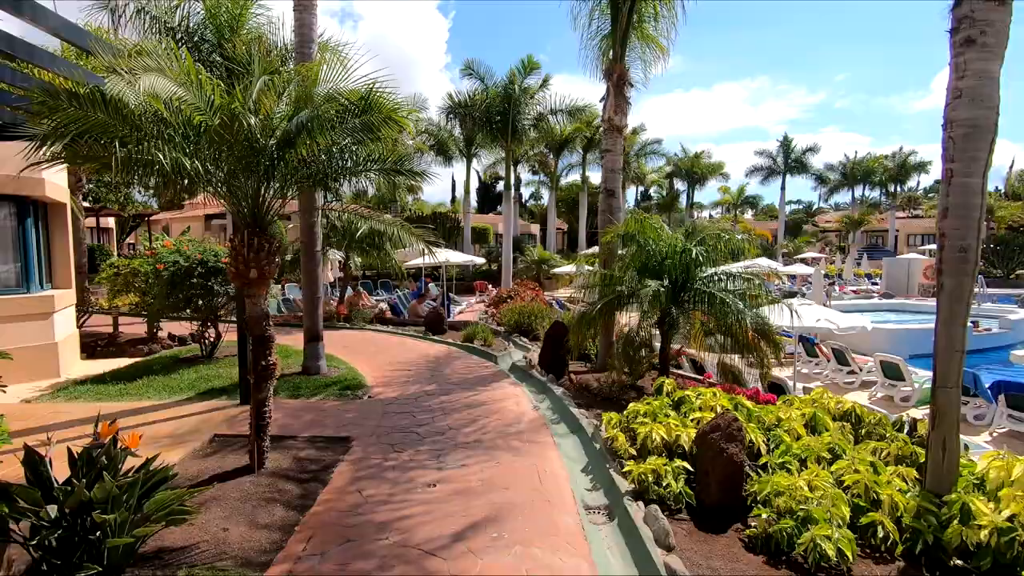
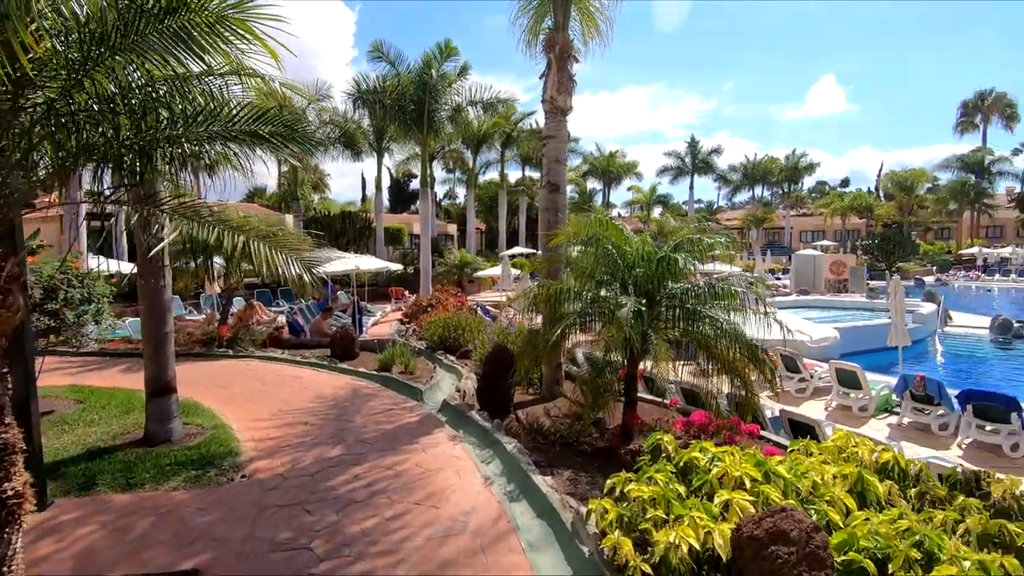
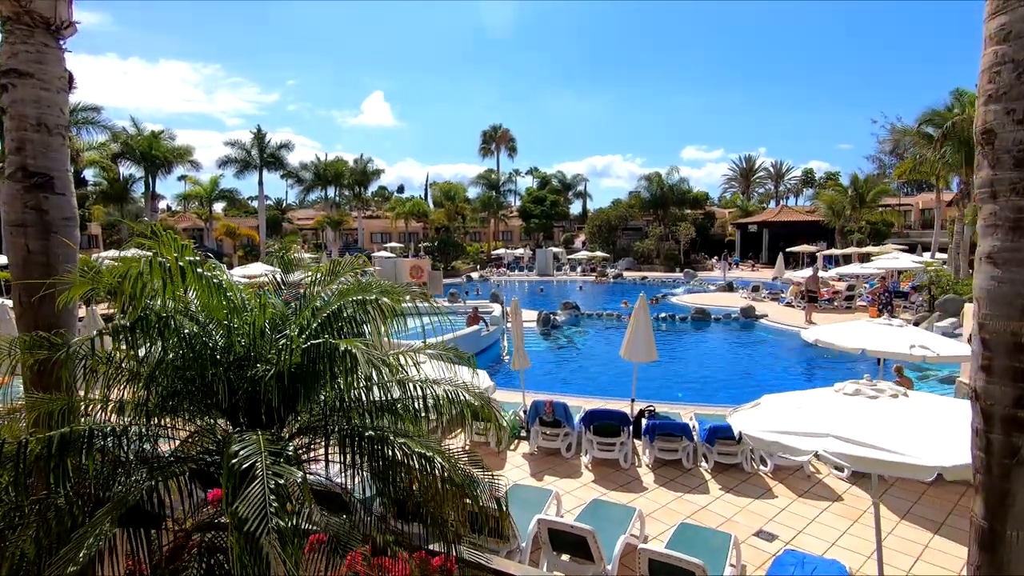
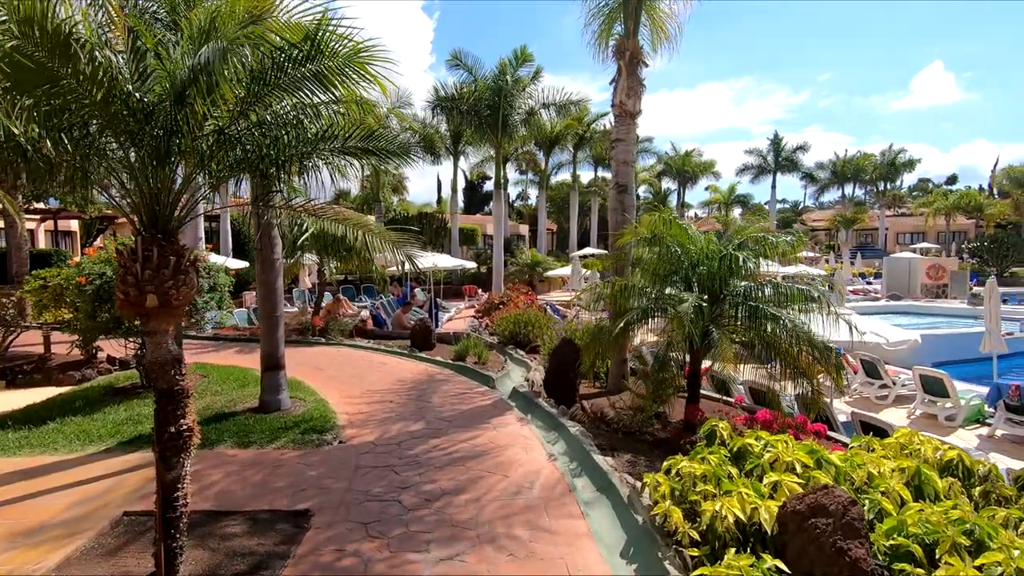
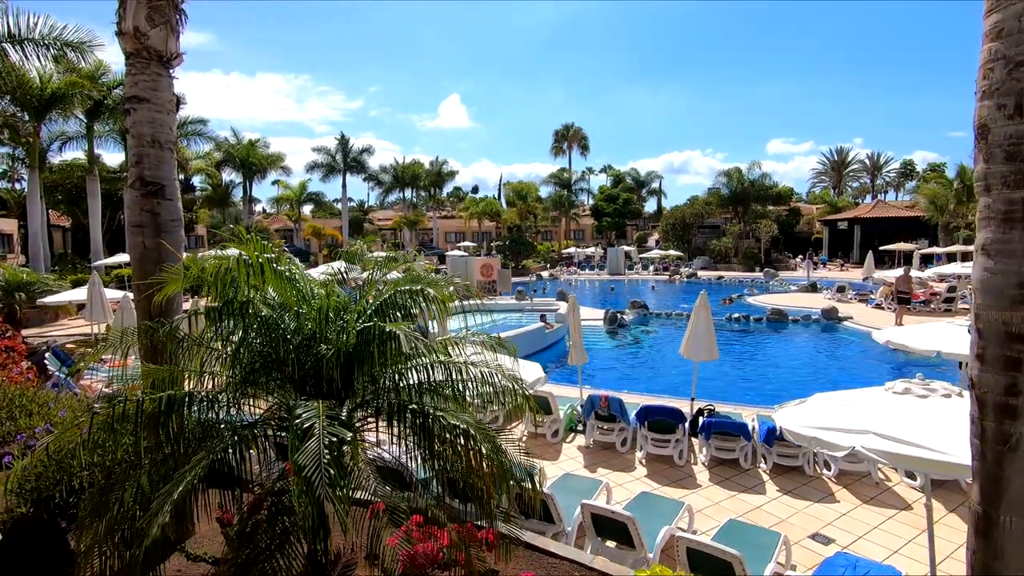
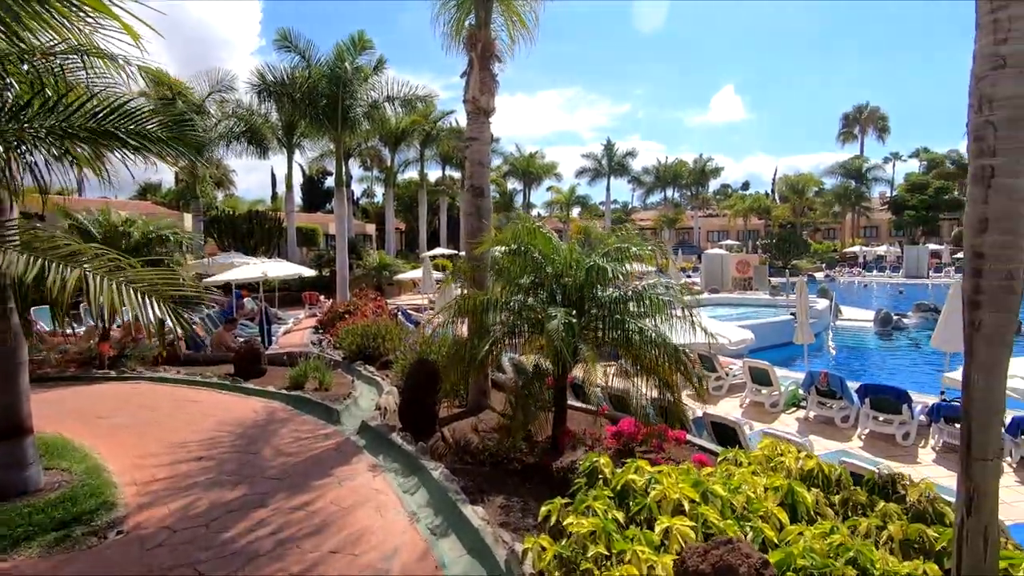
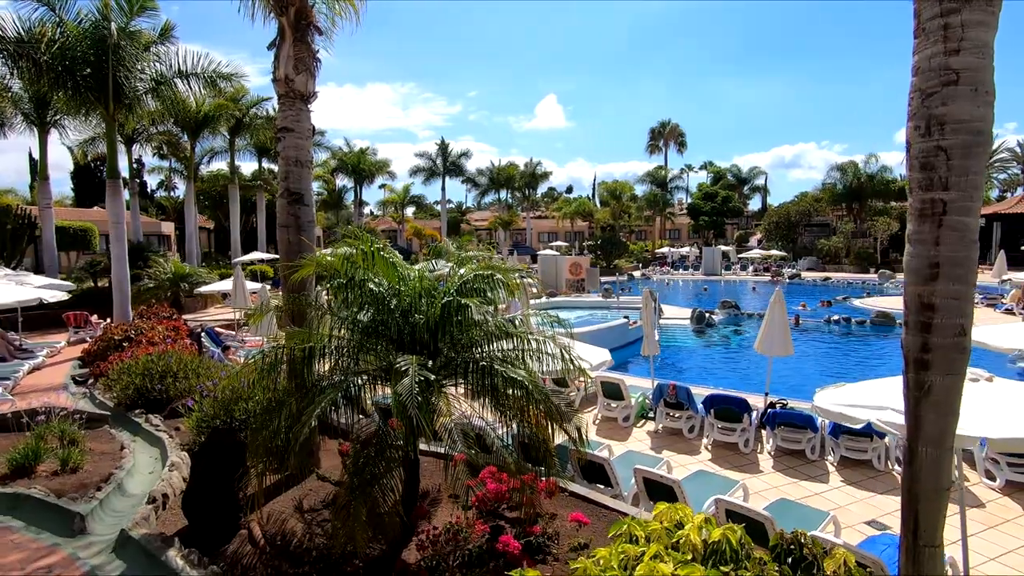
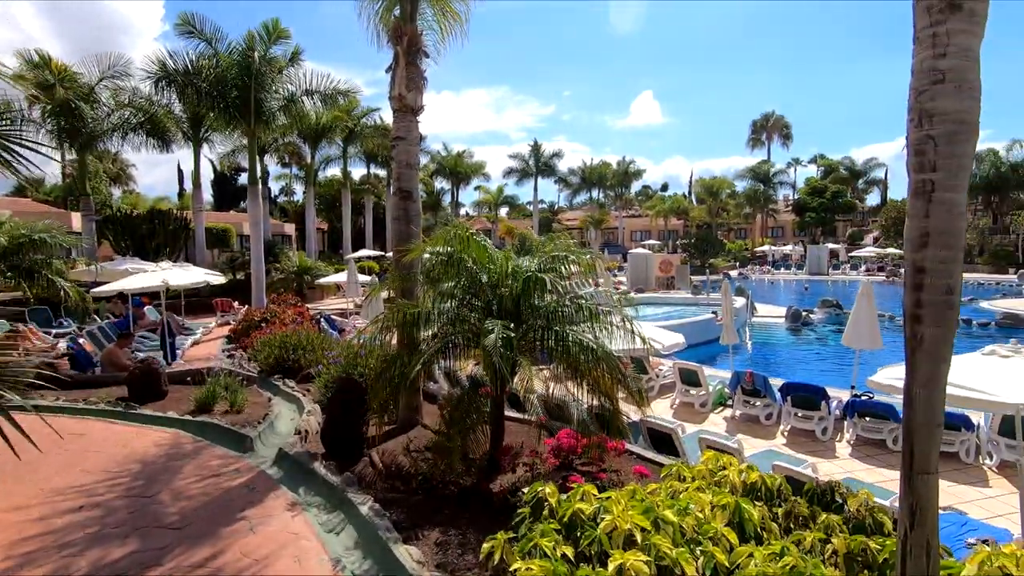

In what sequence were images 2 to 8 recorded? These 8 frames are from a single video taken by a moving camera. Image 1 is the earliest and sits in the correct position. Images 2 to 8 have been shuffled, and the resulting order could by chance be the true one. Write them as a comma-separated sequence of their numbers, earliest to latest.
4, 2, 6, 8, 7, 5, 3
